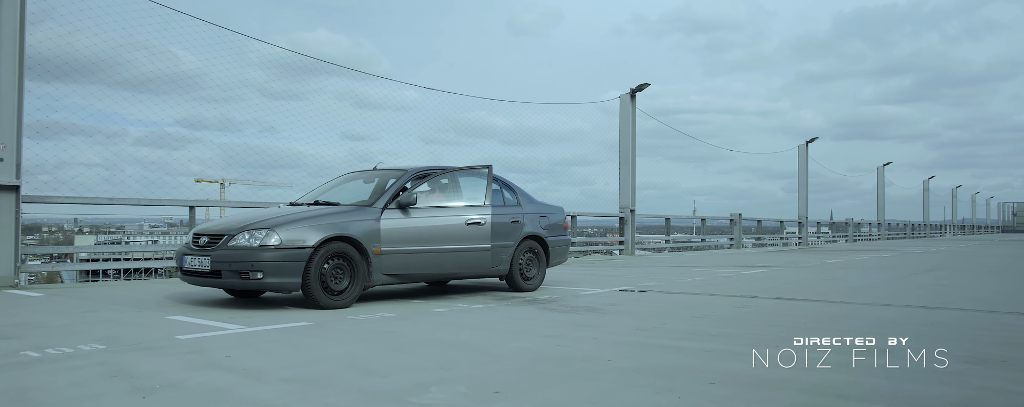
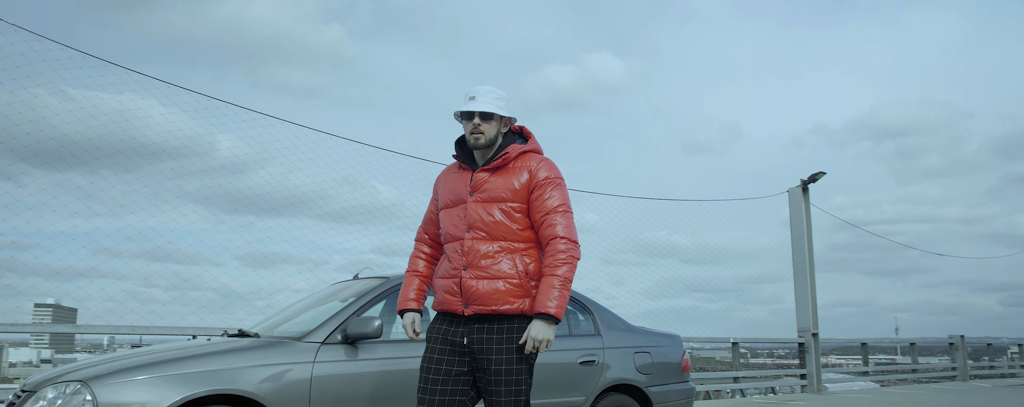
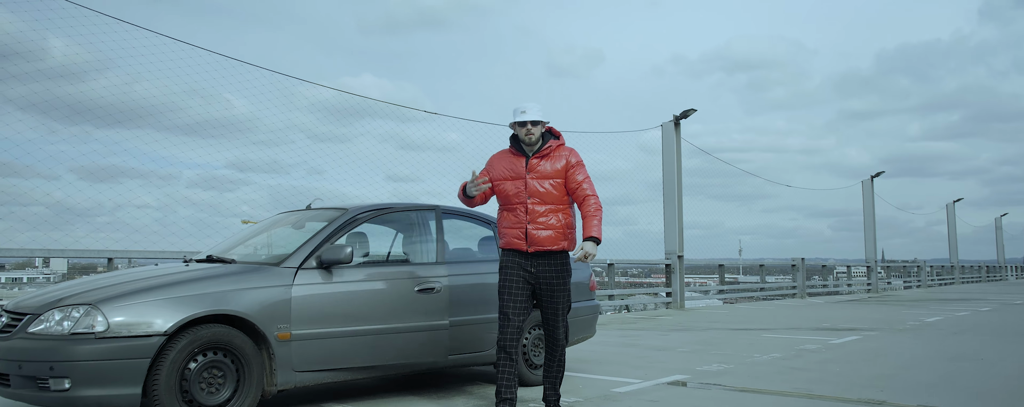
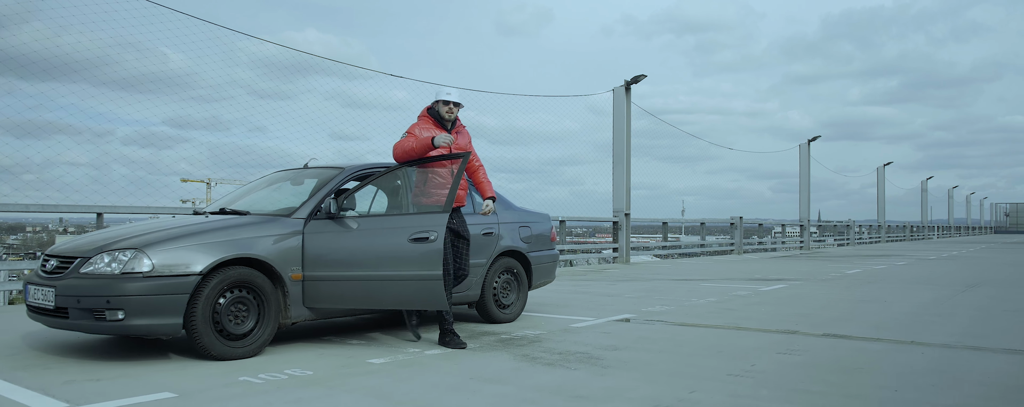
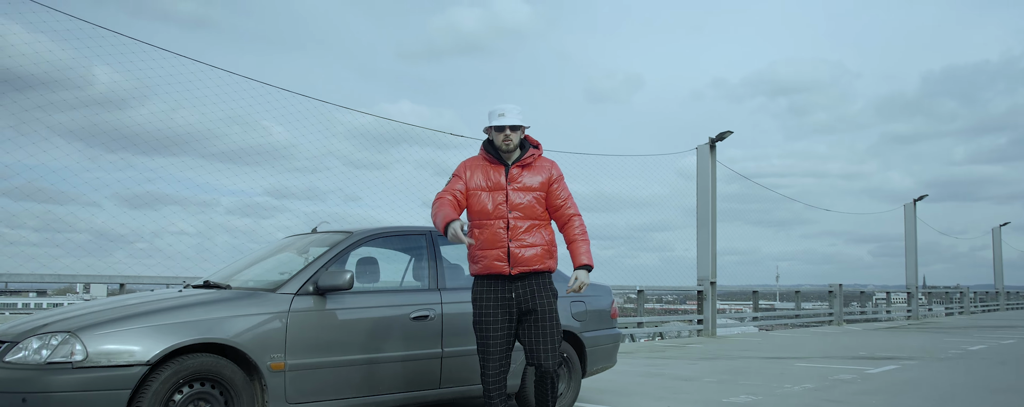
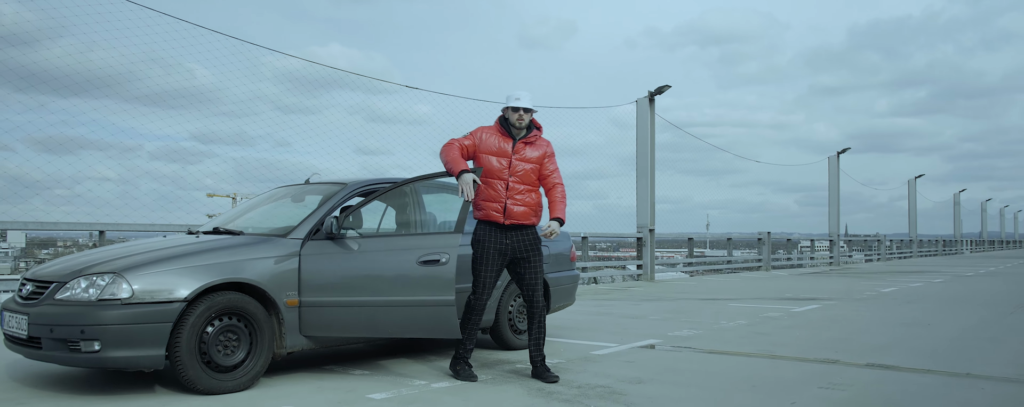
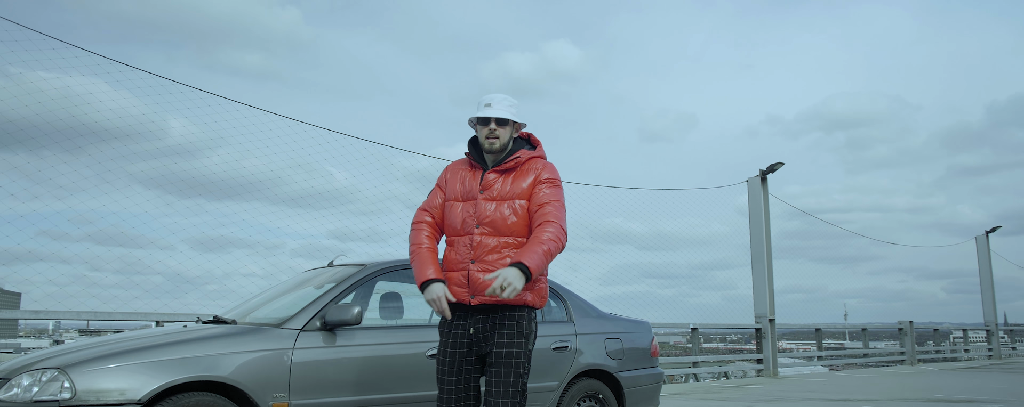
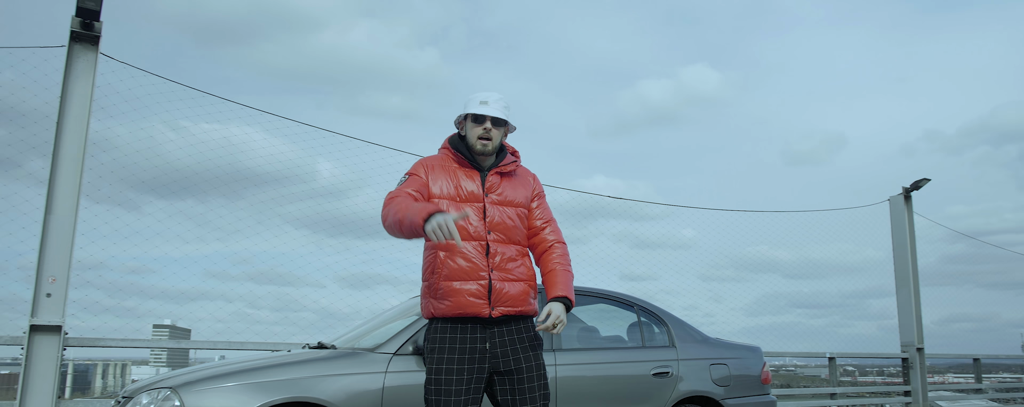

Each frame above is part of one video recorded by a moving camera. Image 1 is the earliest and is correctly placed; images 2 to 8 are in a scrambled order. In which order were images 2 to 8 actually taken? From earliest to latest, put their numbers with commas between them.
4, 6, 3, 5, 7, 2, 8
